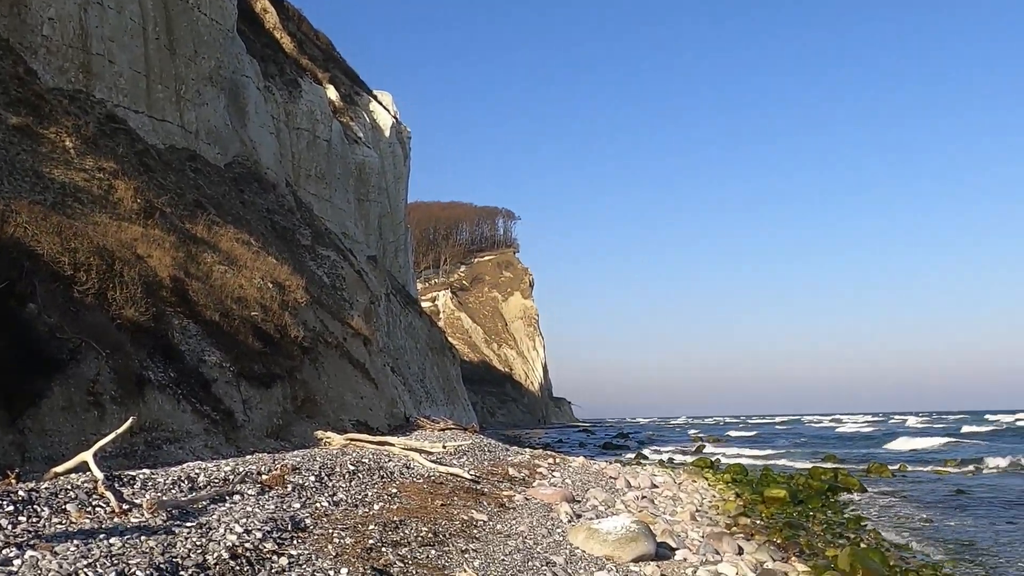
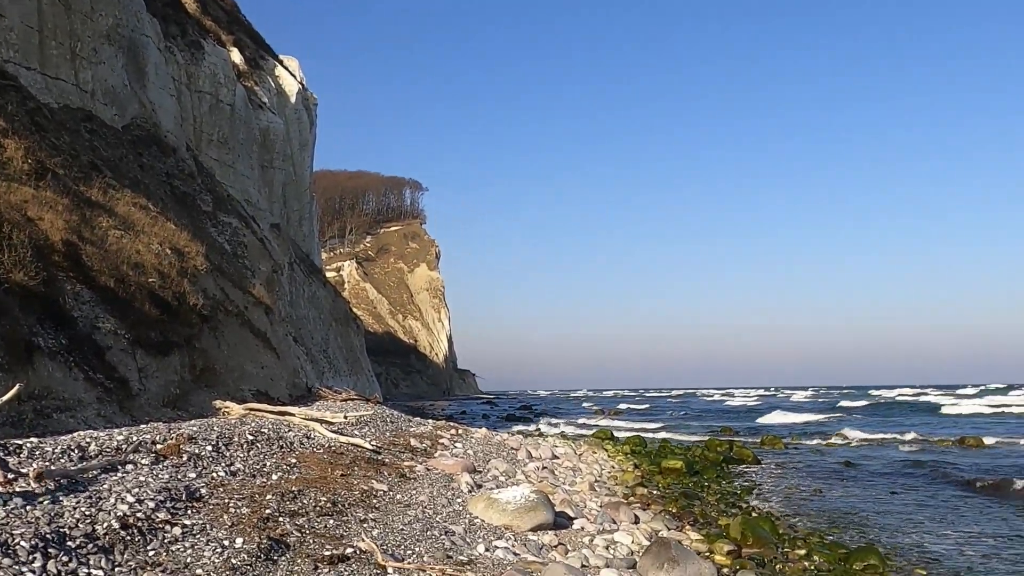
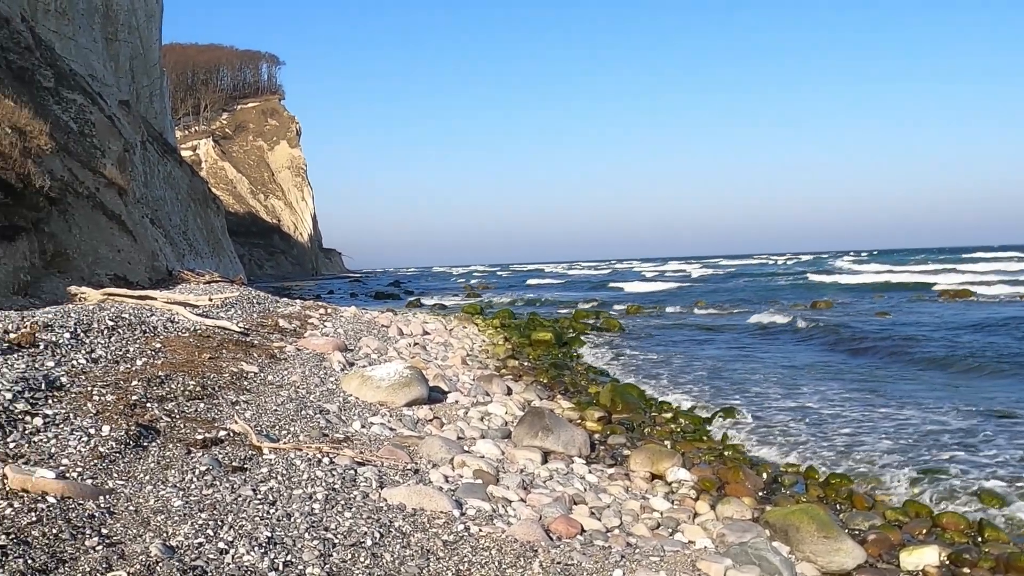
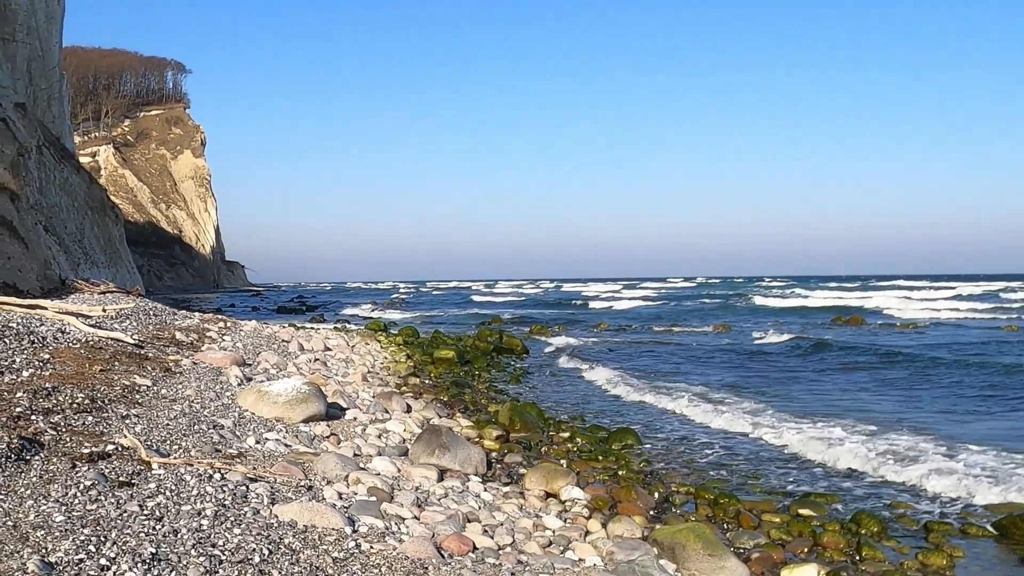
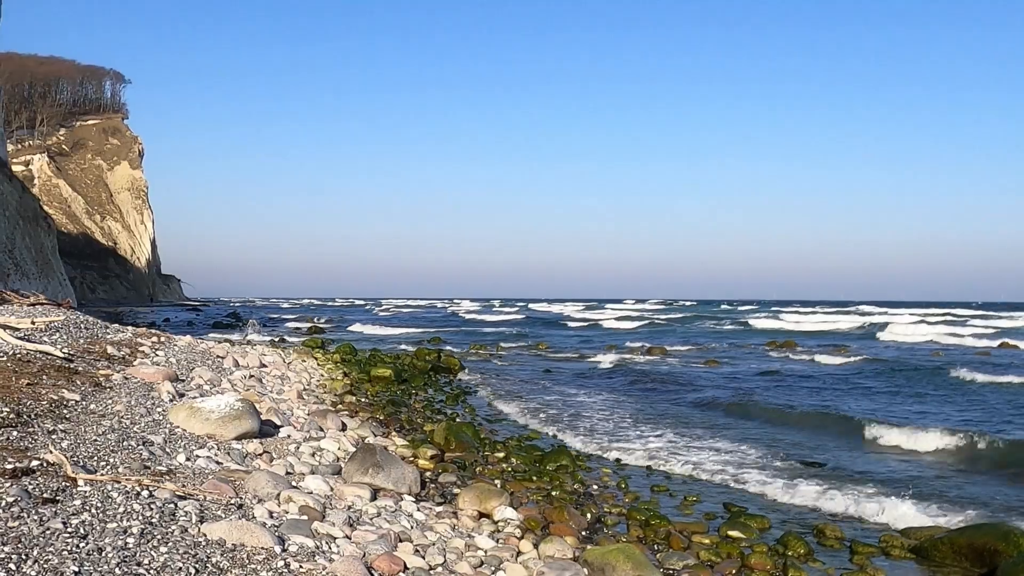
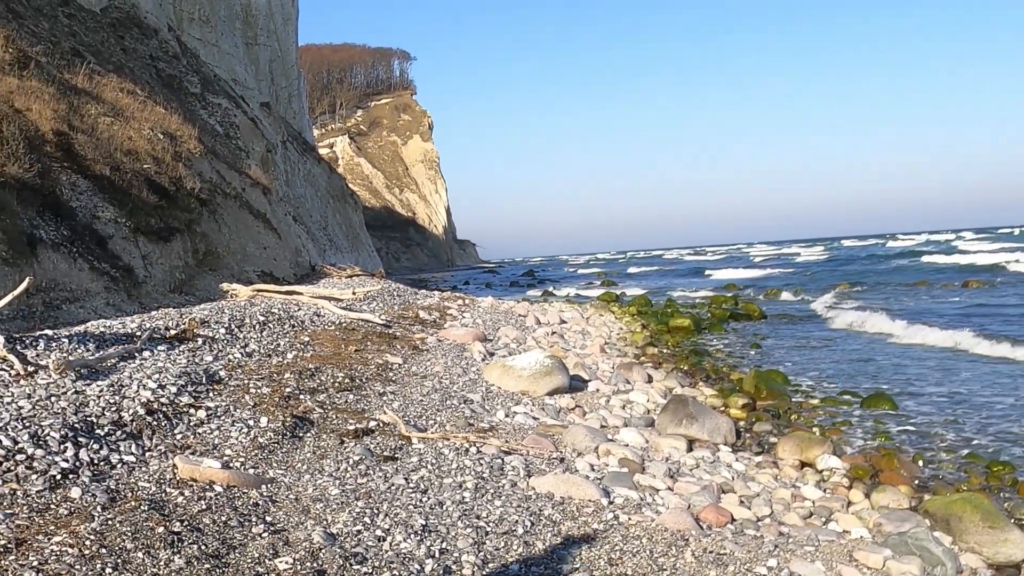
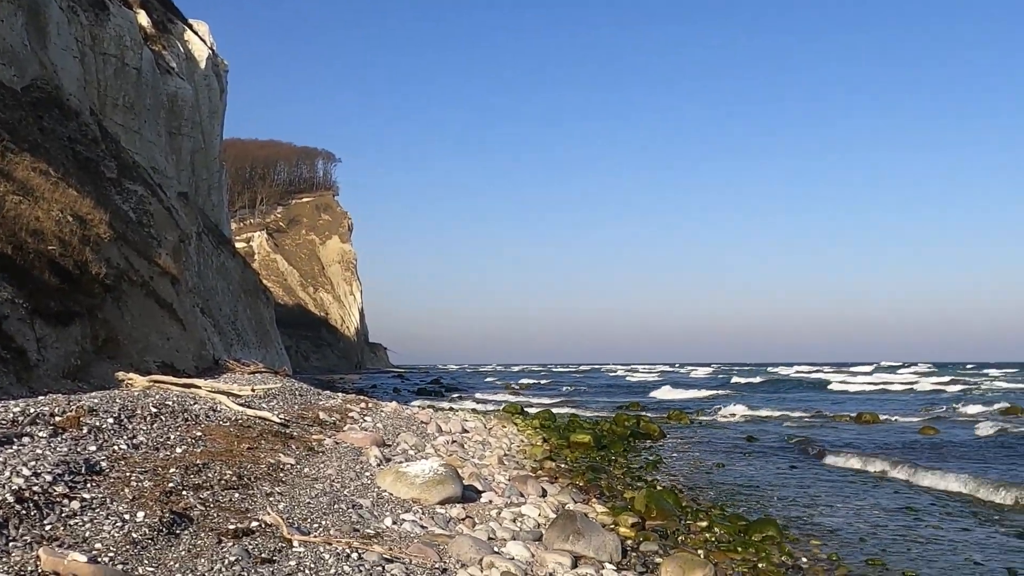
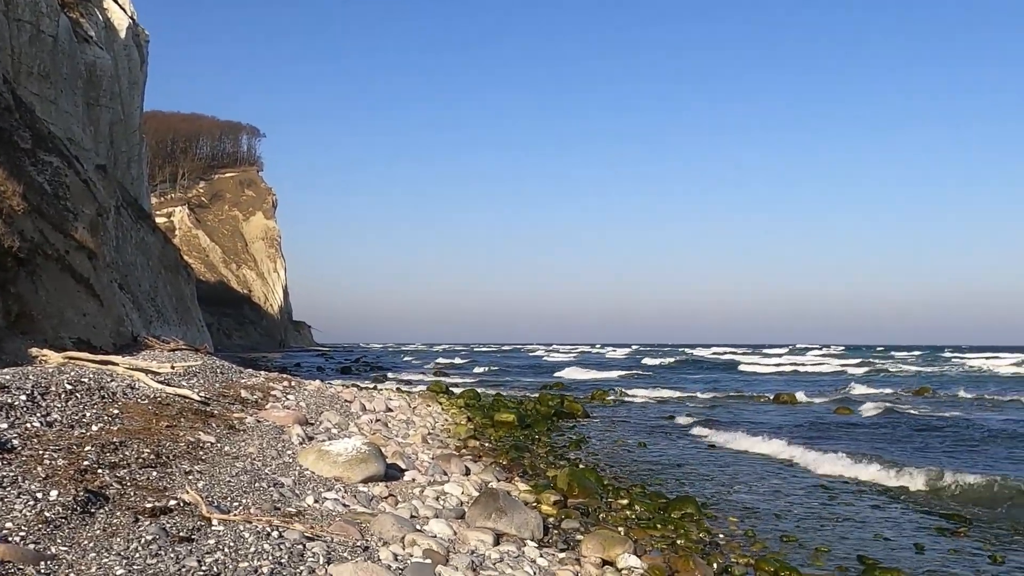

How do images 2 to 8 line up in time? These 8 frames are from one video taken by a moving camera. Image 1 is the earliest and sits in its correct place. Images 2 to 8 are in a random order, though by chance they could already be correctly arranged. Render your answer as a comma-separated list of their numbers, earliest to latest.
2, 7, 8, 5, 4, 3, 6
